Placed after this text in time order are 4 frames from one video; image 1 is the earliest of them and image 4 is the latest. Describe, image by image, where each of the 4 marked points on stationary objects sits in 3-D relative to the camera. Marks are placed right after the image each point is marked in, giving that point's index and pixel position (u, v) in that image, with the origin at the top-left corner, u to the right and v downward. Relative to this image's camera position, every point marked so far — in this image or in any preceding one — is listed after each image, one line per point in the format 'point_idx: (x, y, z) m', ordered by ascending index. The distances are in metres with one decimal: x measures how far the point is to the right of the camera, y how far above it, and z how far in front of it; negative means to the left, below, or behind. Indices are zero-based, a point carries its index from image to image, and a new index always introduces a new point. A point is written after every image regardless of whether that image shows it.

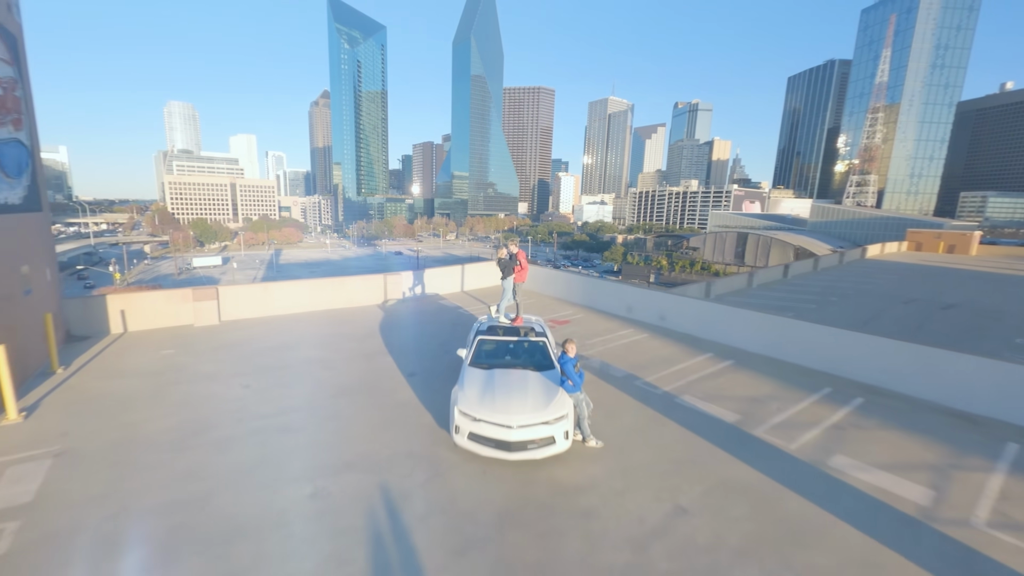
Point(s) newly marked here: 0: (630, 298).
0: (+2.3, -0.2, +8.5) m
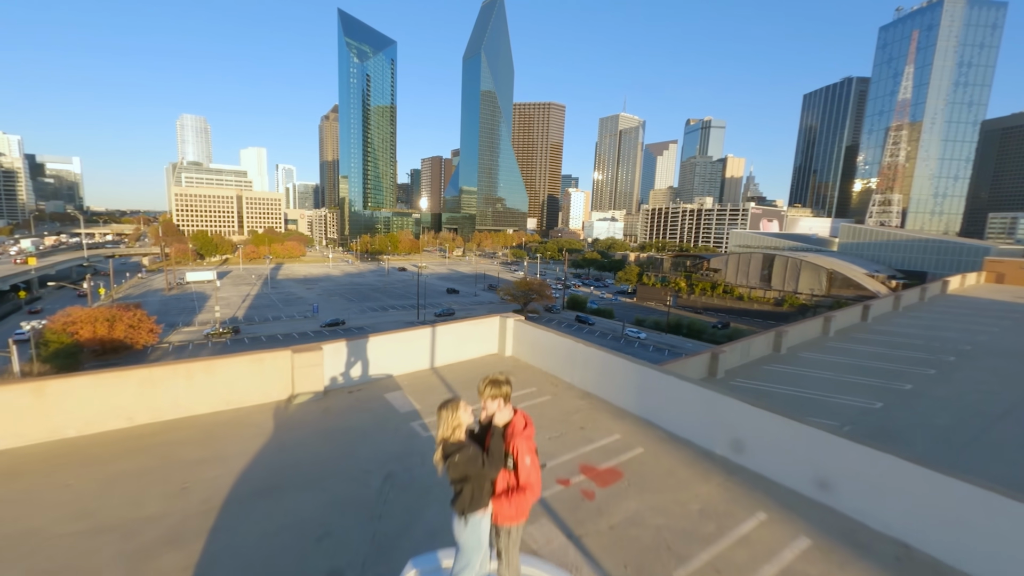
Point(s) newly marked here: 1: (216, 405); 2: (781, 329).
0: (+2.3, -1.4, +4.4) m
1: (-3.6, -1.4, +5.3) m
2: (+7.6, -1.2, +12.4) m
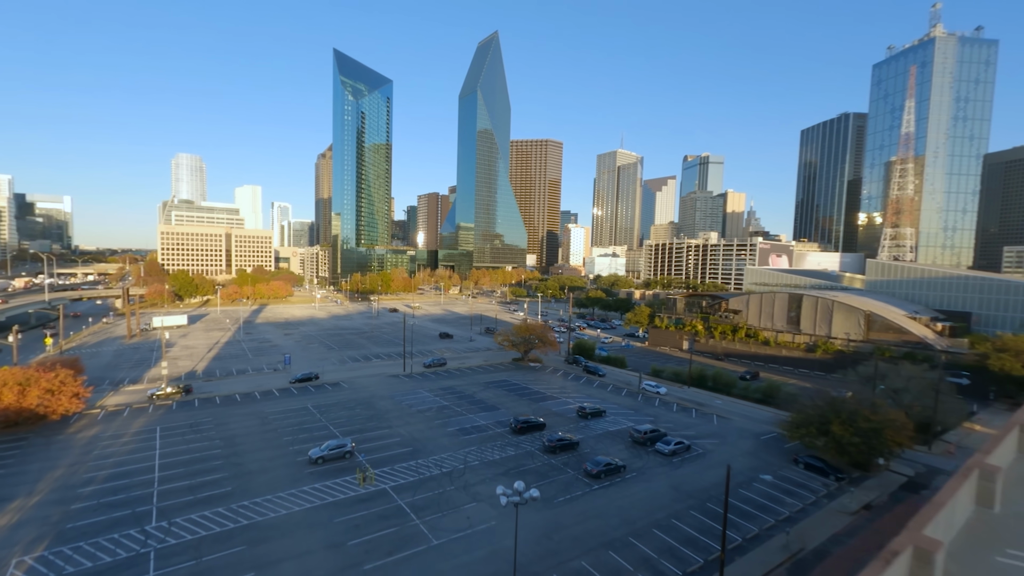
0: (+2.2, -2.4, -1.1) m
1: (-3.7, -2.5, -0.2) m
2: (+7.5, -2.8, +6.9) m
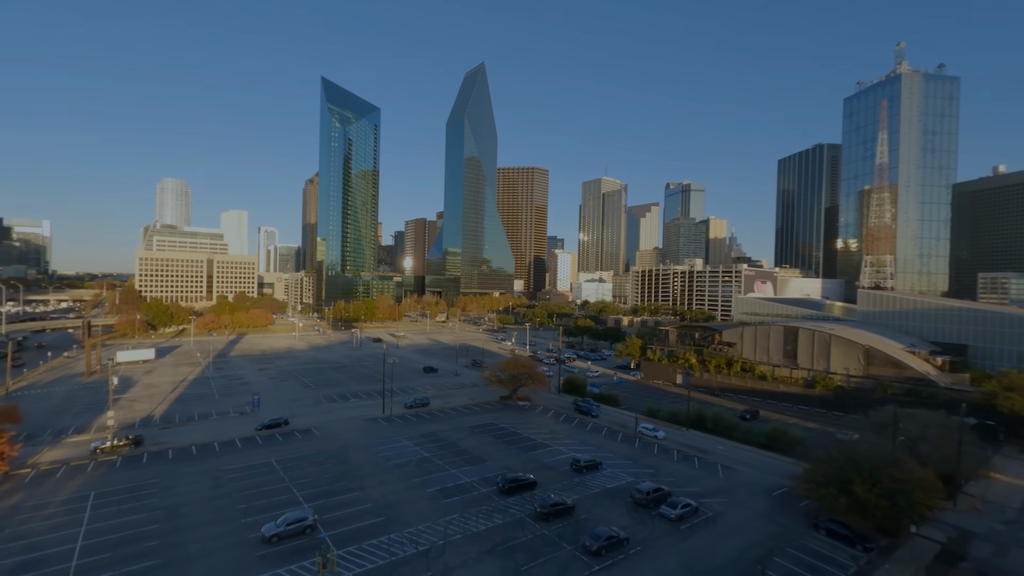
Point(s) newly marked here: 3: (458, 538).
0: (+2.2, -3.2, -3.5) m
1: (-3.7, -3.5, -2.8) m
2: (+7.4, -4.1, +4.5) m
3: (-2.5, -11.6, +20.0) m
